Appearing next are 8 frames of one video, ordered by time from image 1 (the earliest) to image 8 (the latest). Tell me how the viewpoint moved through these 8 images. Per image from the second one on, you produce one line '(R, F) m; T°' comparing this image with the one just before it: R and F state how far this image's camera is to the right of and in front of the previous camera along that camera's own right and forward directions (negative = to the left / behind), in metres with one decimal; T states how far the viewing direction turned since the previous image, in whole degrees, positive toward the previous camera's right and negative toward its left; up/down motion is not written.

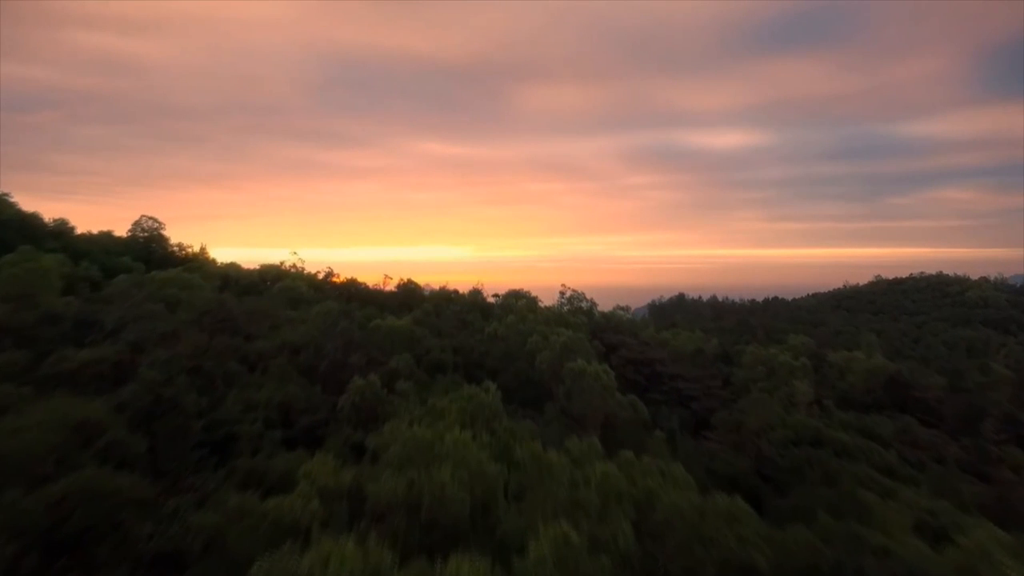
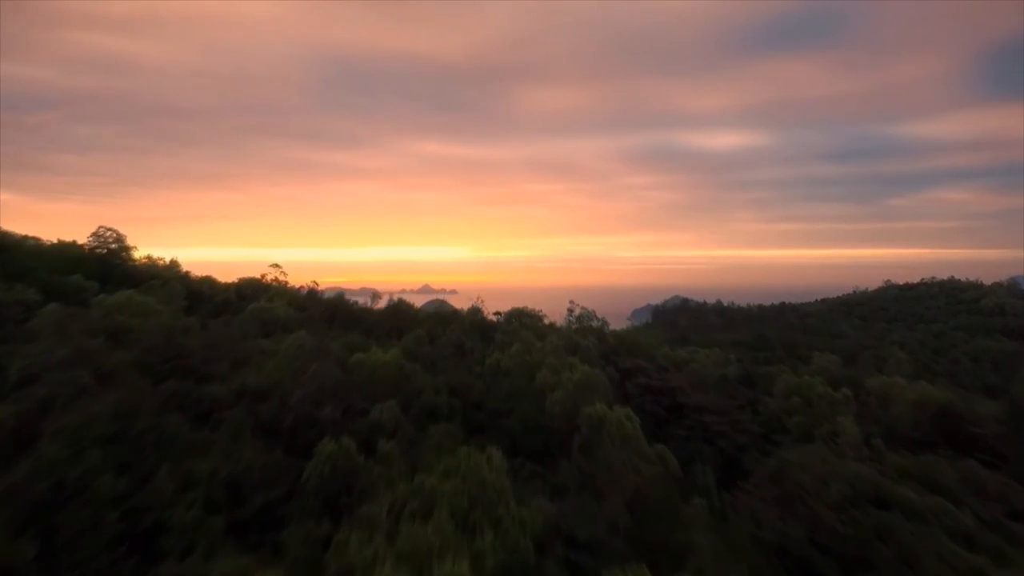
(-0.1, +1.3) m; 0°
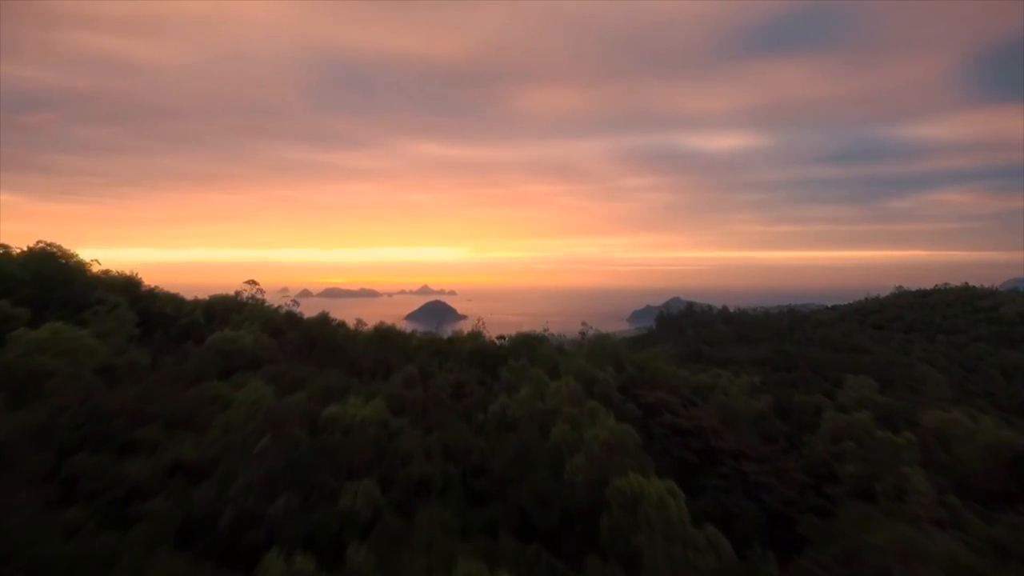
(-0.1, +1.5) m; 0°
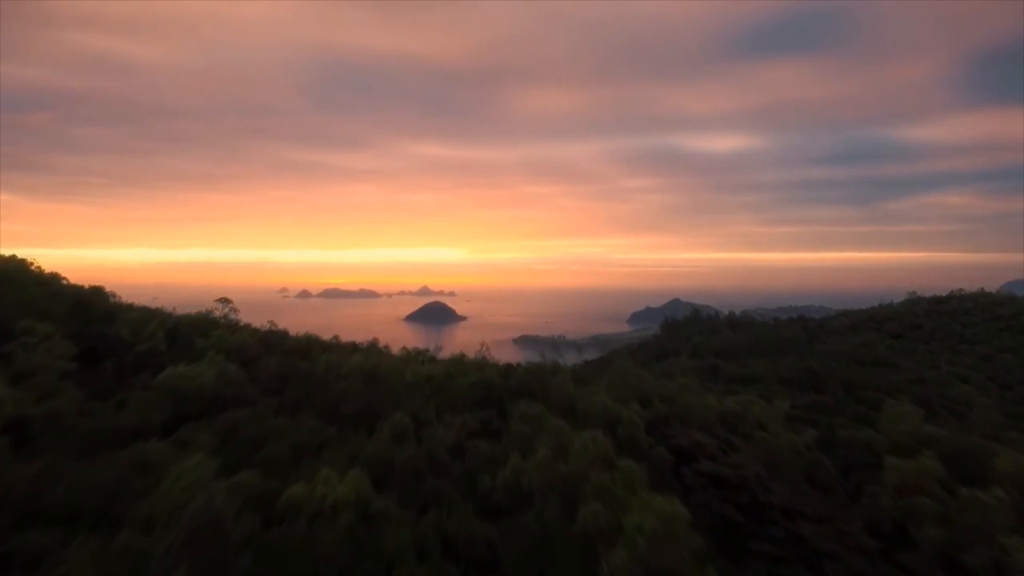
(-0.1, +1.4) m; 0°
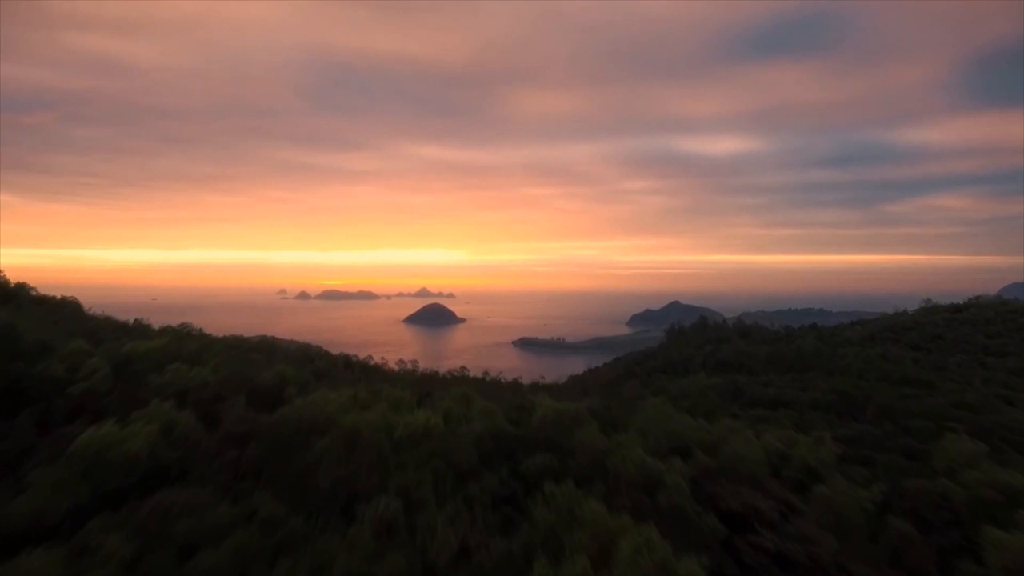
(-0.1, +1.5) m; 0°
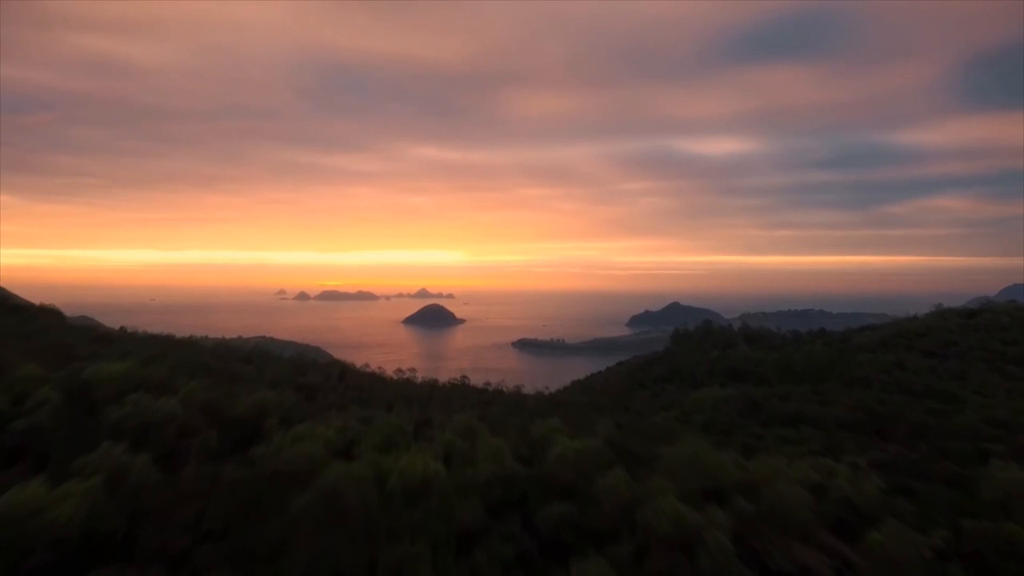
(-0.1, +1.0) m; 0°
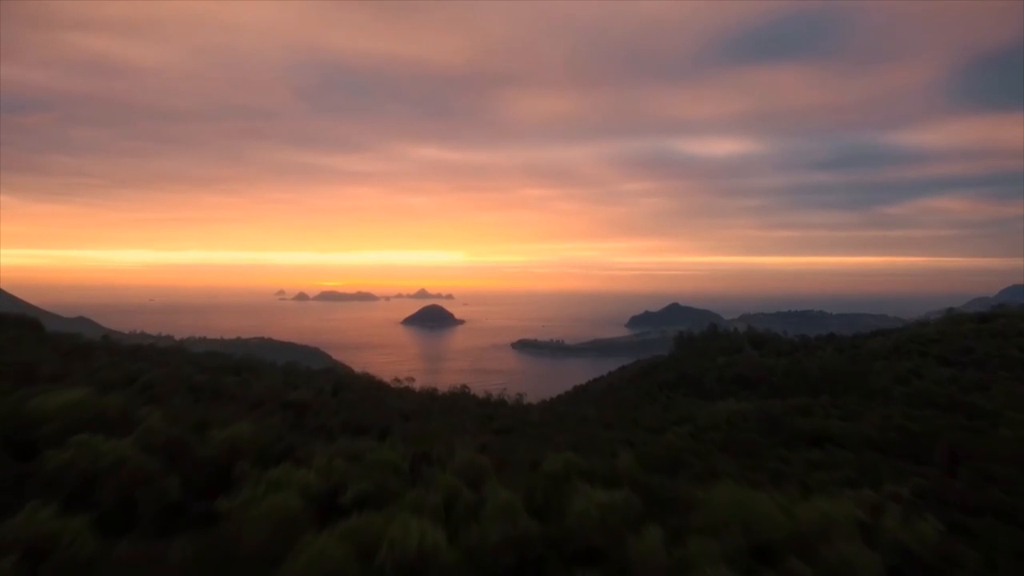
(-0.1, +1.1) m; 0°
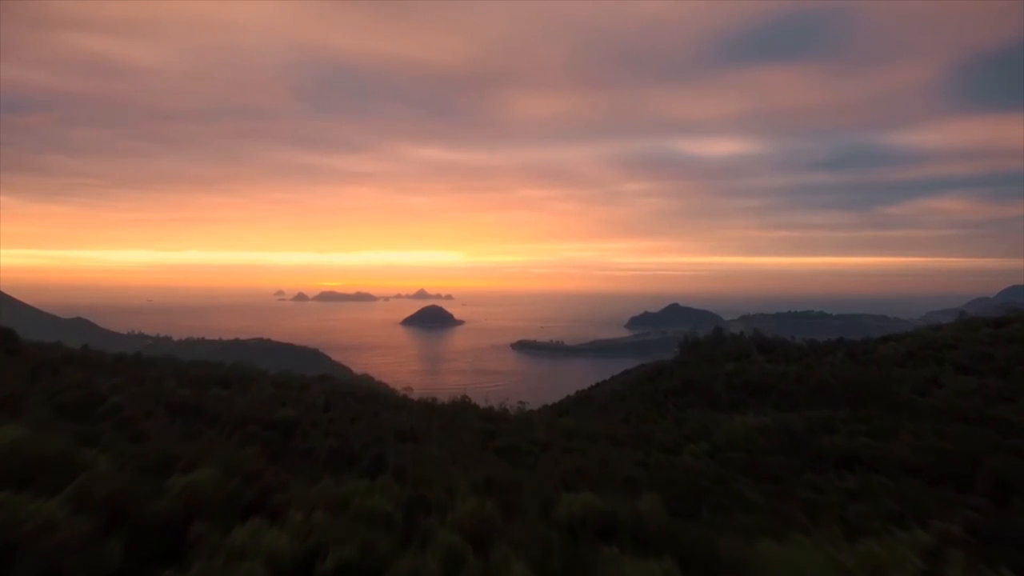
(-0.1, +1.1) m; 0°
